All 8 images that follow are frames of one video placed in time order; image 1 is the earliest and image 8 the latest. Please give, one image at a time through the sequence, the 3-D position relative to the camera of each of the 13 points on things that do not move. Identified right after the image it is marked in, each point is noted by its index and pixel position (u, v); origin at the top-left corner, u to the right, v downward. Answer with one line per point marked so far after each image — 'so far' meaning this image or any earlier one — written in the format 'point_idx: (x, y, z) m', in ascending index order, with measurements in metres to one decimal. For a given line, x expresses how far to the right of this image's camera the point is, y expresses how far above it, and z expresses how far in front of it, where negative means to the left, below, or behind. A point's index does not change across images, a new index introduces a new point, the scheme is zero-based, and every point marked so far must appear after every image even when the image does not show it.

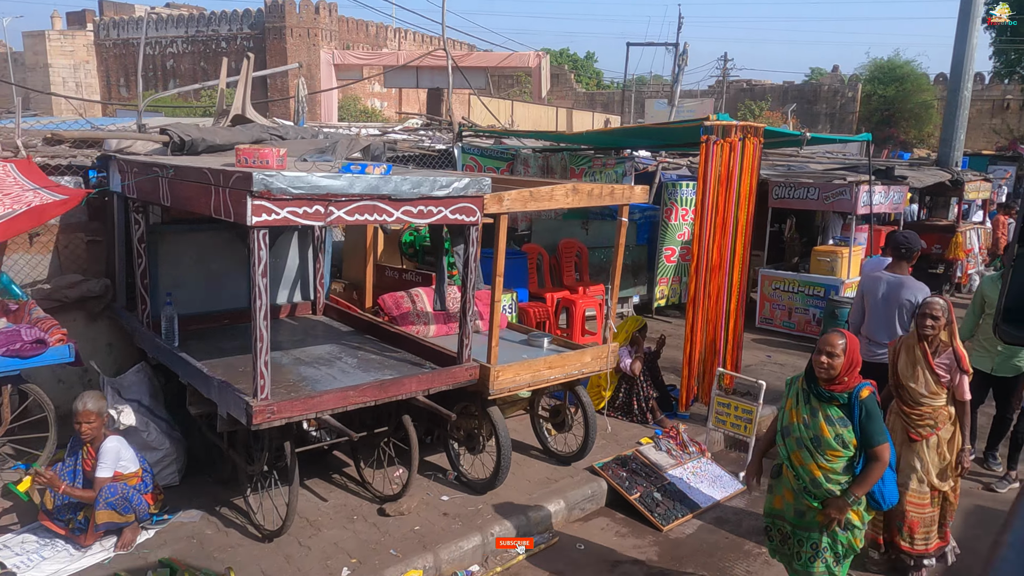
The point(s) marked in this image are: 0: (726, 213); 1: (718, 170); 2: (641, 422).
0: (+1.8, +0.6, +5.9) m
1: (+1.7, +1.0, +5.8) m
2: (+1.1, -1.1, +6.0) m
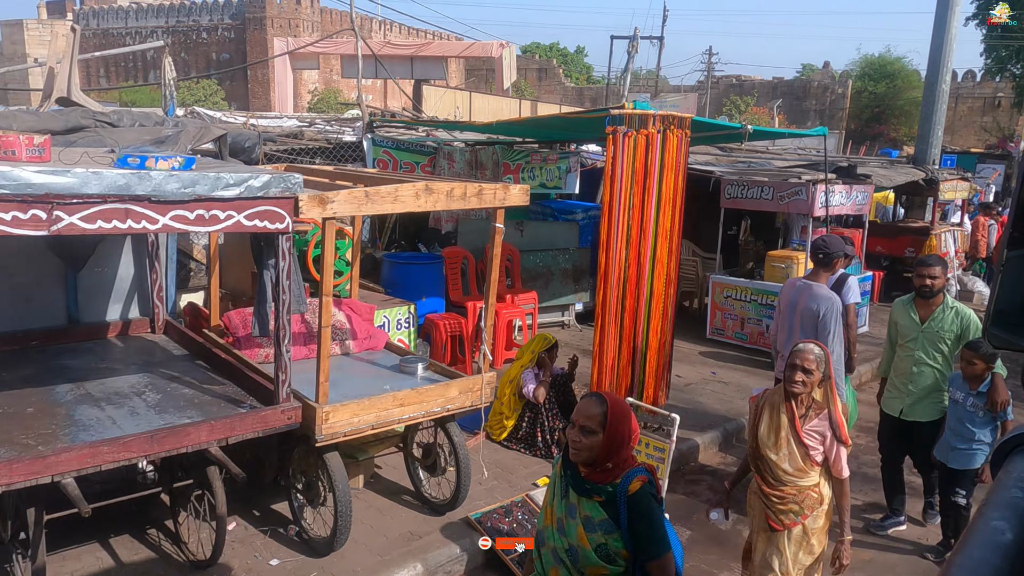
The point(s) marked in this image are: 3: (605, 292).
0: (+1.0, +0.5, +5.1) m
1: (+0.8, +0.8, +5.0) m
2: (+0.2, -1.2, +5.2) m
3: (+0.7, 0.0, +5.0) m
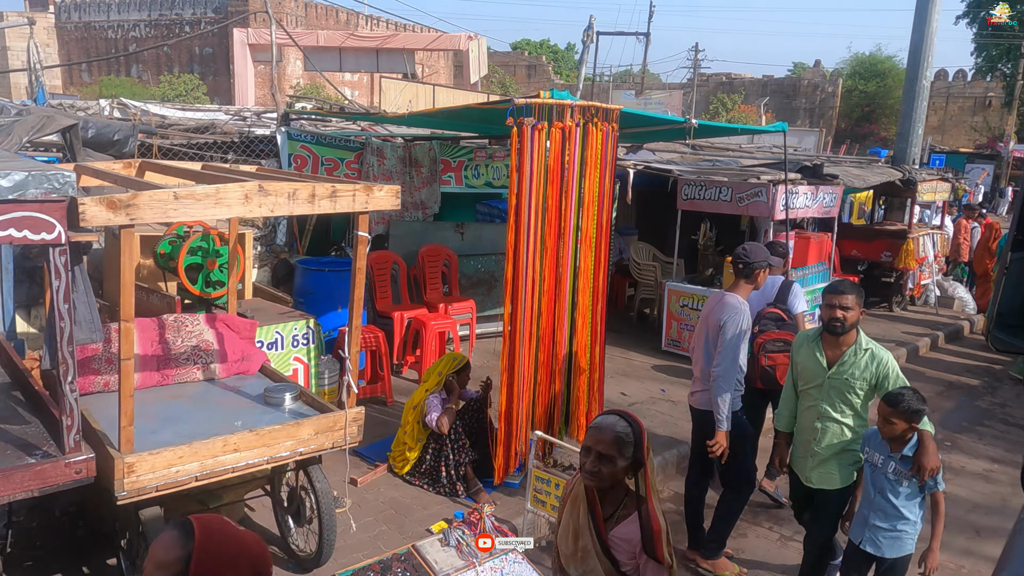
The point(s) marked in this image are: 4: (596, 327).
0: (+0.3, +0.4, +4.5) m
1: (+0.2, +0.8, +4.3) m
2: (-0.4, -1.3, +4.6) m
3: (+0.1, -0.1, +4.3) m
4: (+0.6, -0.3, +4.9) m
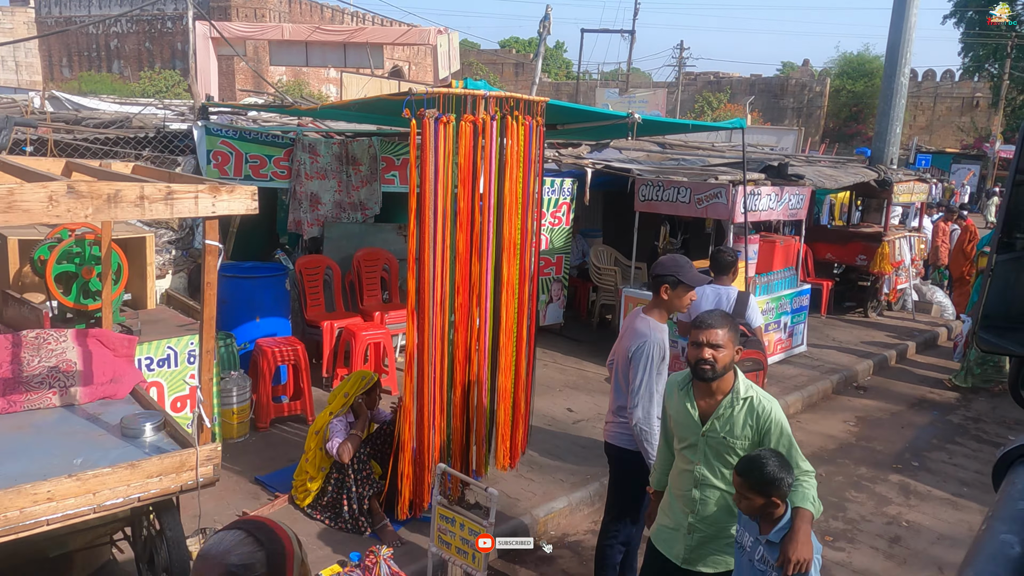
0: (-0.2, +0.3, +4.0) m
1: (-0.3, +0.7, +3.9) m
2: (-0.9, -1.4, +4.1) m
3: (-0.5, -0.2, +3.9) m
4: (+0.1, -0.3, +4.5) m
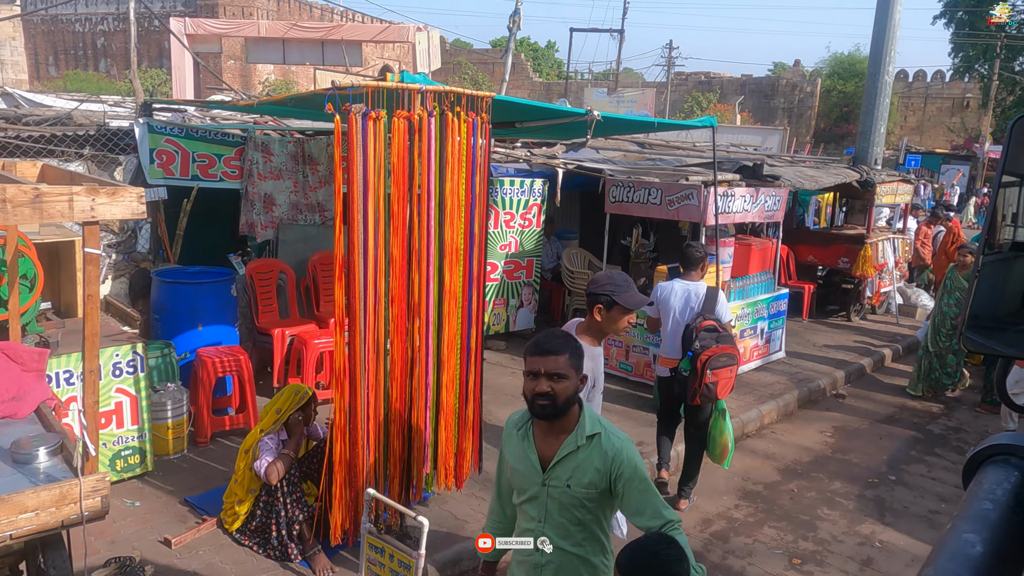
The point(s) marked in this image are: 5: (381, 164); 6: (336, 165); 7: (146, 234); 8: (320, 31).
0: (-0.5, +0.3, +3.7) m
1: (-0.6, +0.6, +3.6) m
2: (-1.2, -1.5, +3.8) m
3: (-0.8, -0.2, +3.6) m
4: (-0.3, -0.4, +4.2) m
5: (-0.6, +0.6, +3.5) m
6: (-0.8, +0.6, +3.3) m
7: (-3.2, +0.5, +6.1) m
8: (-4.2, +5.6, +15.4) m
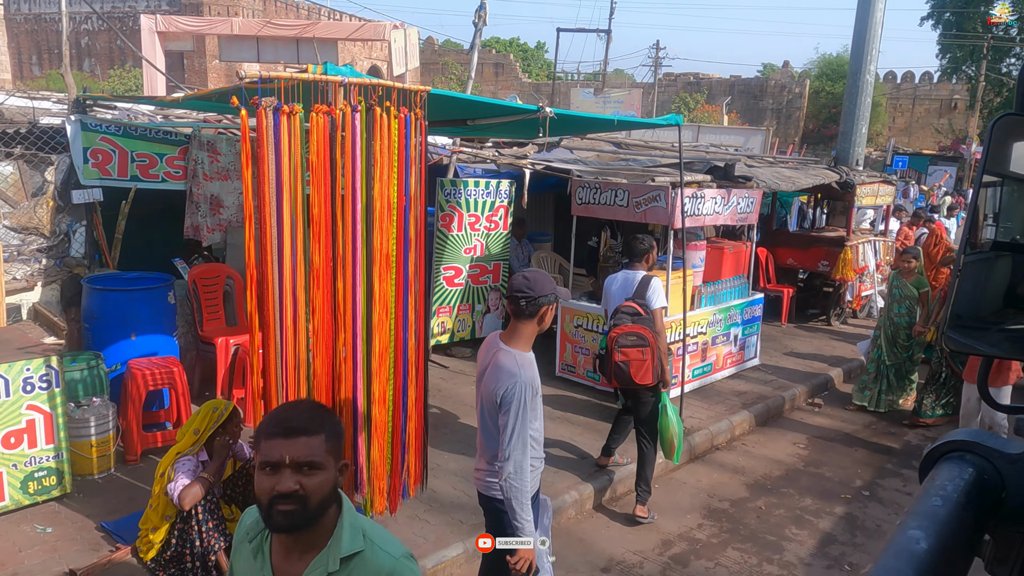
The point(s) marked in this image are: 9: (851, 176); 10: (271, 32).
0: (-0.8, +0.3, +3.4) m
1: (-0.9, +0.6, +3.3) m
2: (-1.6, -1.5, +3.5) m
3: (-1.1, -0.3, +3.3) m
4: (-0.6, -0.4, +3.9) m
5: (-1.0, +0.6, +3.2) m
6: (-1.1, +0.5, +3.0) m
7: (-3.5, +0.4, +5.8) m
8: (-4.6, +5.5, +15.1) m
9: (+4.7, +1.6, +9.9) m
10: (-5.2, +5.4, +15.1) m
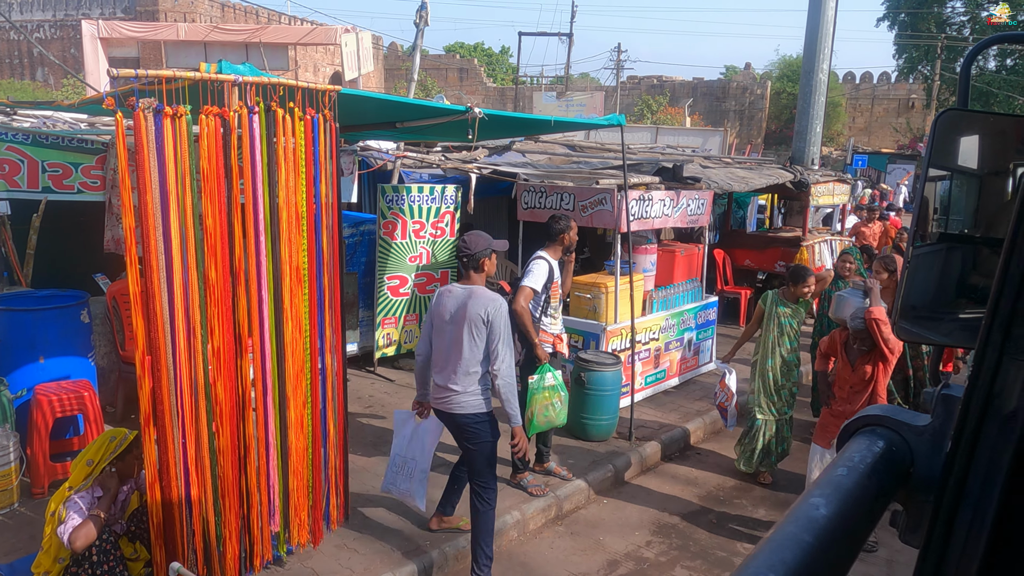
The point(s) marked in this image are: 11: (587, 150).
0: (-1.2, +0.2, +3.1) m
1: (-1.3, +0.5, +3.0) m
2: (-1.9, -1.6, +3.2) m
3: (-1.4, -0.4, +3.0) m
4: (-1.0, -0.5, +3.6) m
5: (-1.3, +0.5, +2.9) m
6: (-1.5, +0.4, +2.7) m
7: (-4.0, +0.3, +5.4) m
8: (-5.5, +5.2, +14.7) m
9: (+4.1, +1.6, +9.8) m
10: (-6.1, +5.1, +14.6) m
11: (+1.0, +1.9, +9.8) m
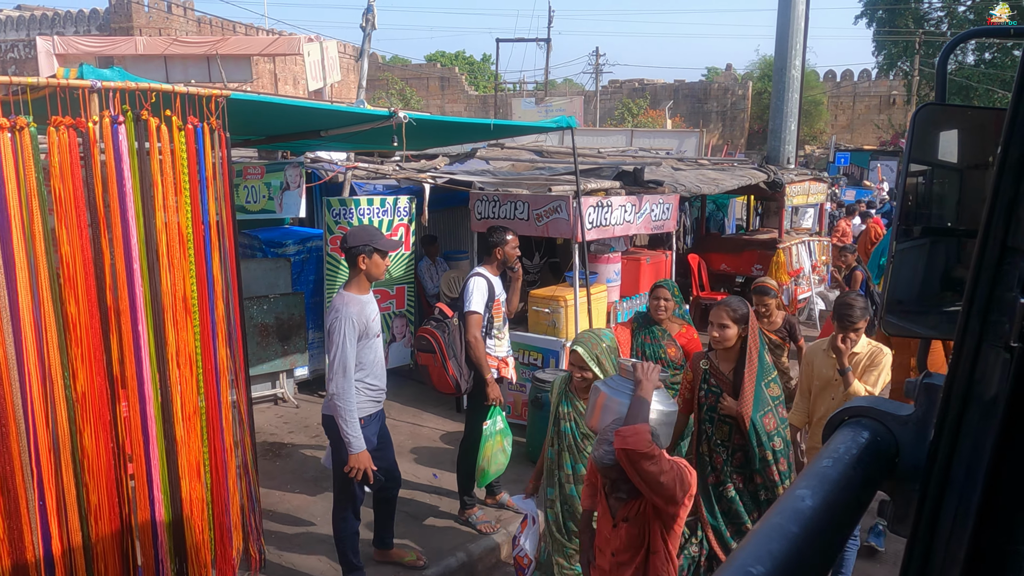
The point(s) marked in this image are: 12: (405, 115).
0: (-1.5, 0.0, +2.7) m
1: (-1.7, +0.4, +2.6) m
2: (-2.2, -1.8, +2.8) m
3: (-1.8, -0.5, +2.6) m
4: (-1.3, -0.6, +3.2) m
5: (-1.7, +0.3, +2.5) m
6: (-1.8, +0.3, +2.3) m
7: (-4.4, 0.0, +5.0) m
8: (-6.2, +4.9, +14.3) m
9: (+3.6, +1.5, +9.5) m
10: (-6.7, +4.7, +14.2) m
11: (+0.5, +1.7, +9.4) m
12: (-0.6, +1.0, +4.0) m
